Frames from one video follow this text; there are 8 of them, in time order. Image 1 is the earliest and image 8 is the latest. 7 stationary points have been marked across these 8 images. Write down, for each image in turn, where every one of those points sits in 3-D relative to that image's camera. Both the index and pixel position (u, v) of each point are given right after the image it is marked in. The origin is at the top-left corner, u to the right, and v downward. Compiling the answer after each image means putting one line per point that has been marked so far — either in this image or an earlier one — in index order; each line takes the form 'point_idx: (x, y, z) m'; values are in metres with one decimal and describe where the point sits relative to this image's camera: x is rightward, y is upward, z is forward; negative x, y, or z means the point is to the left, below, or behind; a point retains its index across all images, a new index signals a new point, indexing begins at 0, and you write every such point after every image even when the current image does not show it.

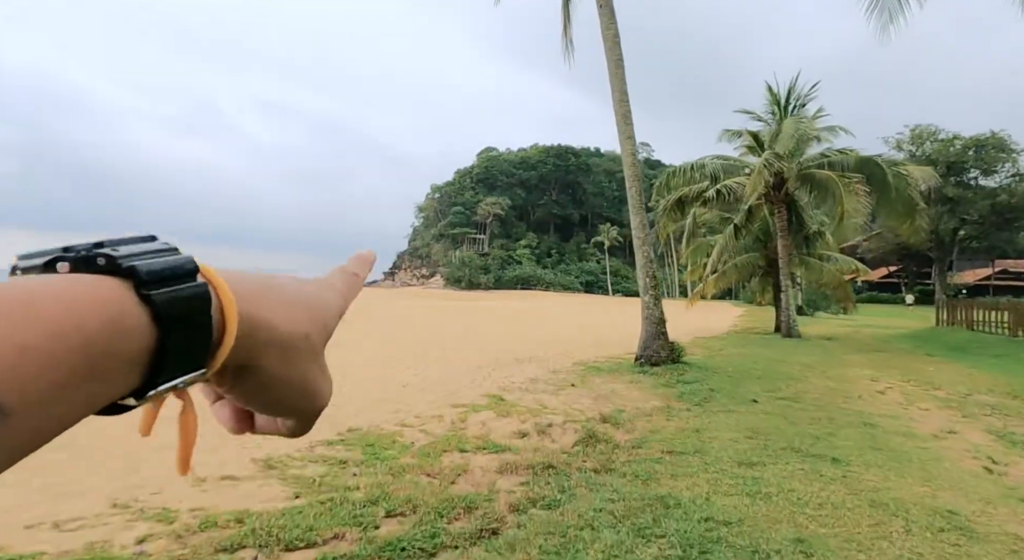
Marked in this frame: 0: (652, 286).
0: (+2.5, -0.1, +10.5) m
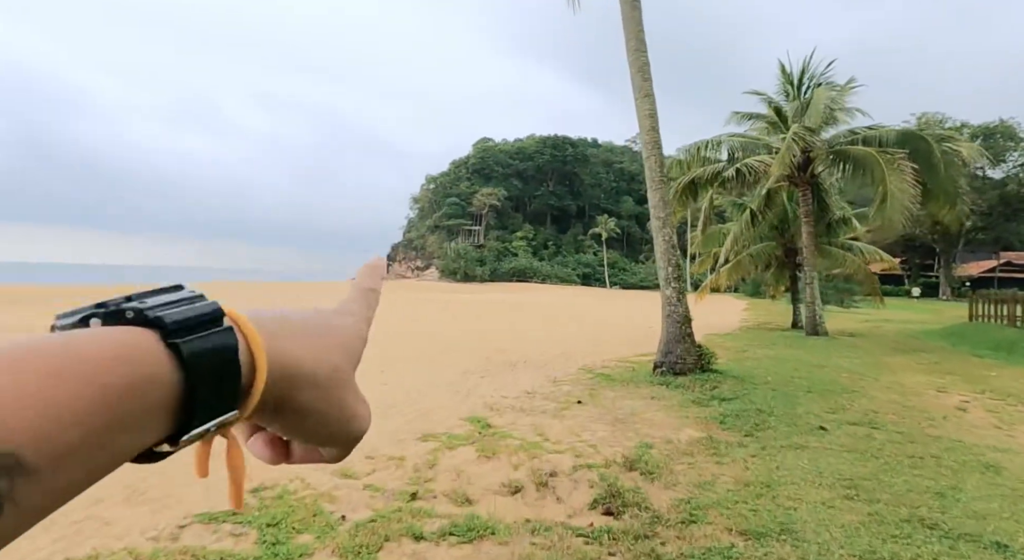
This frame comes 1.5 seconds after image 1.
0: (+2.4, 0.0, +8.7) m
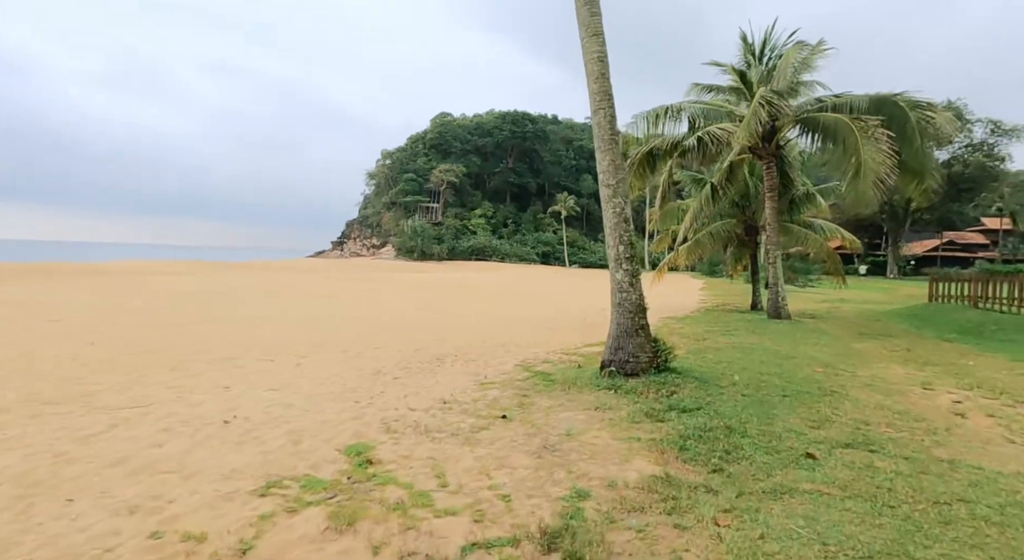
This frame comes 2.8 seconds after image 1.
0: (+1.4, +0.3, +7.2) m
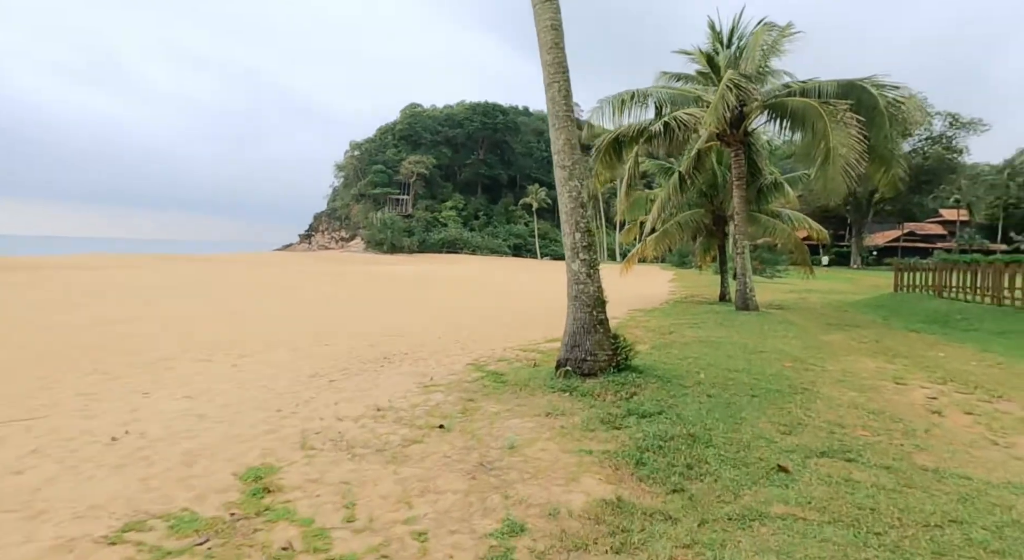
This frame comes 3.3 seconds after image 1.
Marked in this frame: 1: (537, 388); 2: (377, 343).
0: (+0.8, +0.4, +6.6) m
1: (+0.3, -1.1, +6.2) m
2: (-2.7, -1.3, +11.9) m
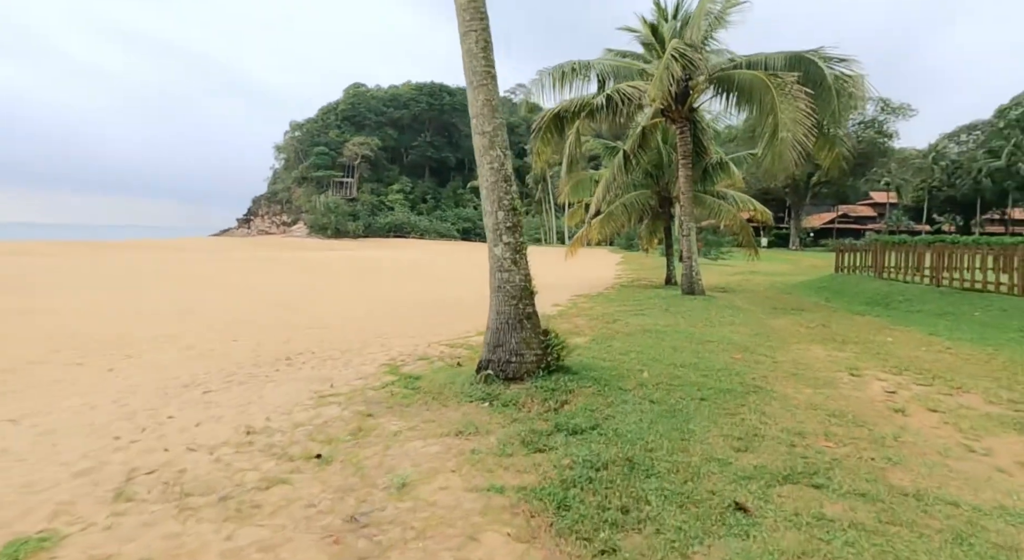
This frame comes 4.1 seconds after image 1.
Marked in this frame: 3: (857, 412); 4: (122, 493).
0: (0.0, +0.5, +5.6) m
1: (-0.5, -1.0, +5.2) m
2: (-3.9, -1.1, +10.6) m
3: (+3.1, -1.2, +5.4) m
4: (-2.2, -1.2, +3.3) m
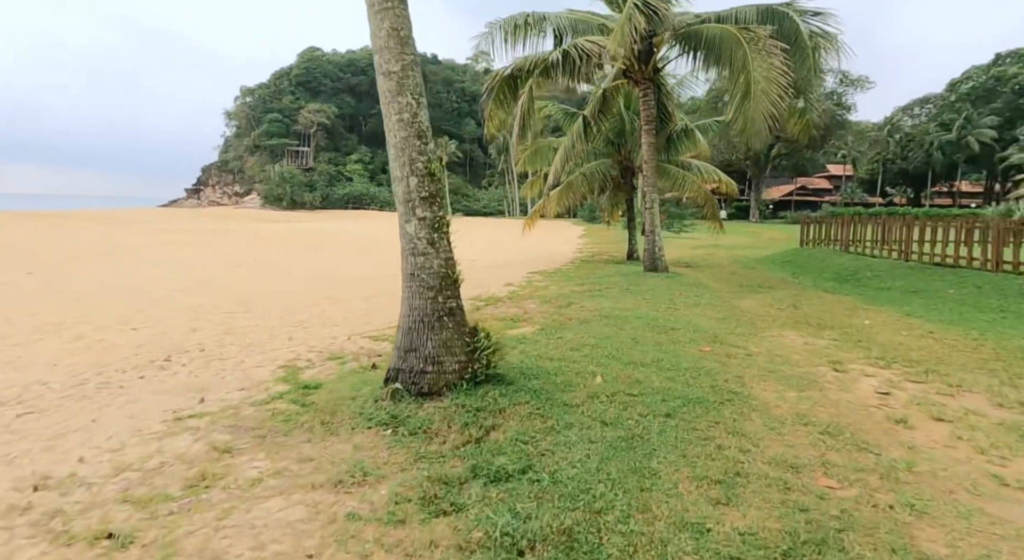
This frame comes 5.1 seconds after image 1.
0: (-0.6, +0.6, +4.3) m
1: (-1.1, -0.9, +4.0) m
2: (-4.8, -0.7, +9.2) m
3: (+2.5, -1.1, +4.4) m
4: (-2.6, -1.2, +2.0) m
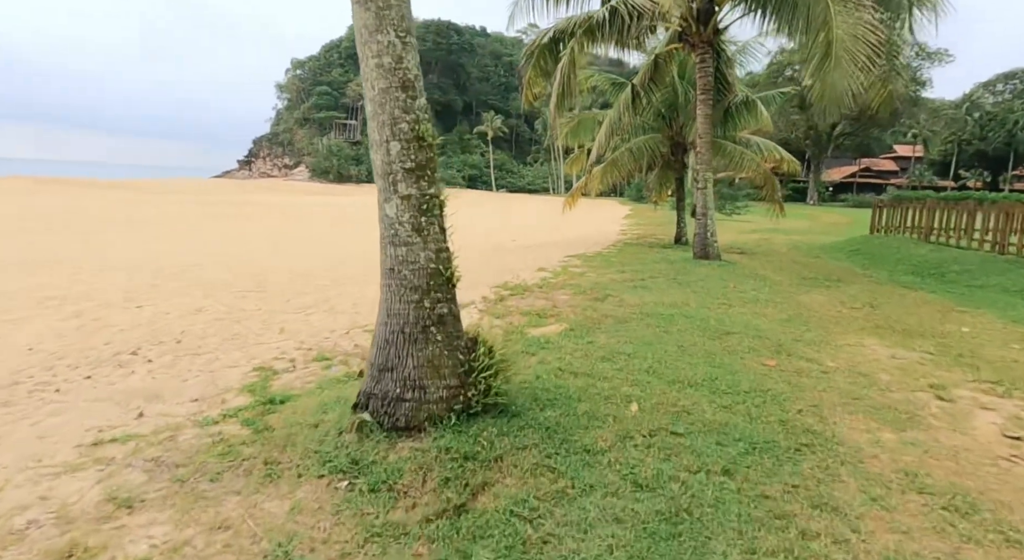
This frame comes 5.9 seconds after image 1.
0: (-0.6, +0.6, +3.3) m
1: (-1.1, -0.9, +3.0) m
2: (-4.4, -0.4, +8.5) m
3: (+2.5, -1.1, +3.2) m
4: (-2.8, -1.2, +1.2) m
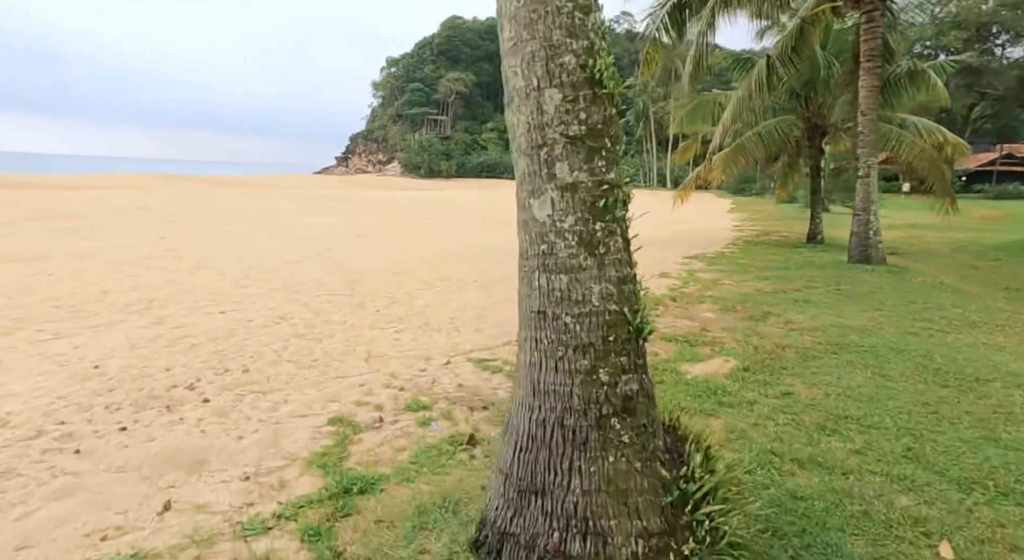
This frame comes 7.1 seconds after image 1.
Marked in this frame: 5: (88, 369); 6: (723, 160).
0: (+0.2, +0.4, +1.8) m
1: (-0.4, -1.1, +1.7) m
2: (-2.9, -0.5, +7.6) m
3: (+3.2, -1.3, +1.3) m
4: (-2.3, -1.4, +0.1) m
5: (-3.8, -0.8, +5.4) m
6: (+4.8, +2.8, +13.7) m
